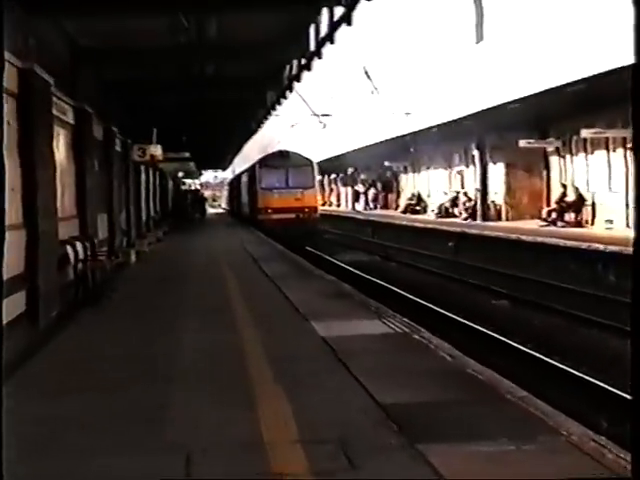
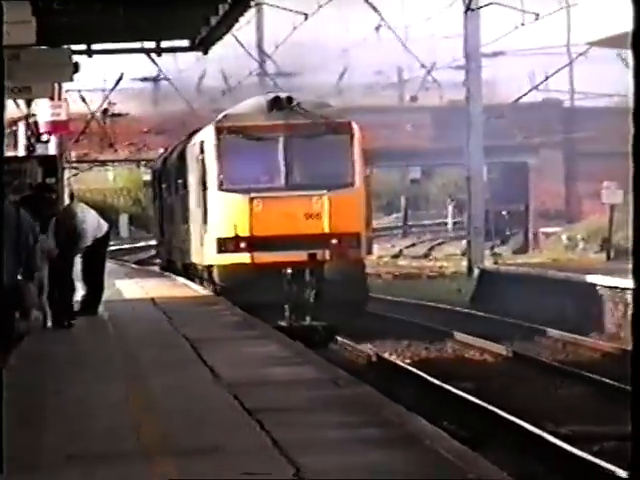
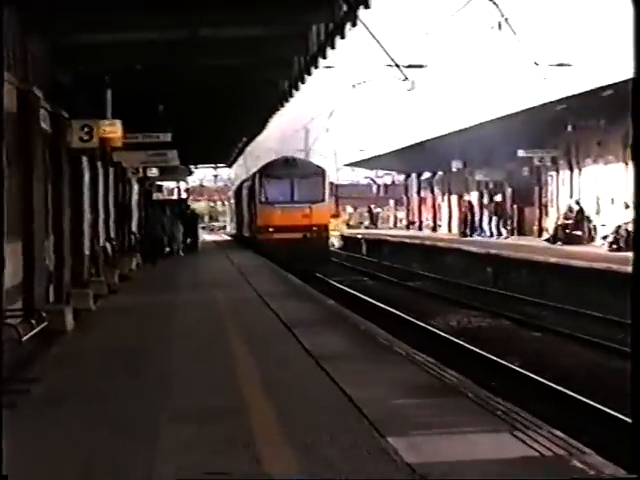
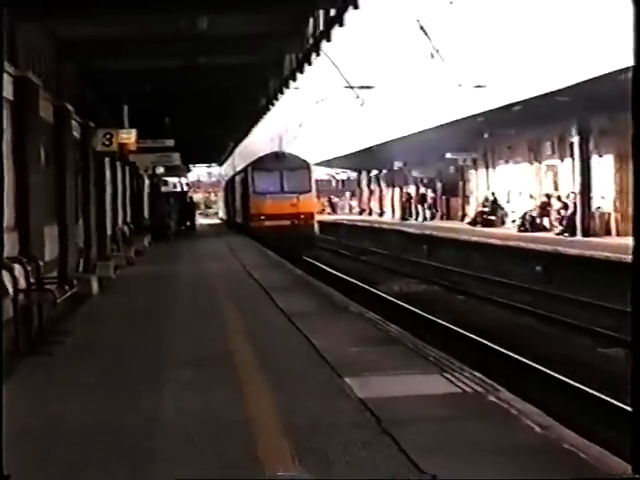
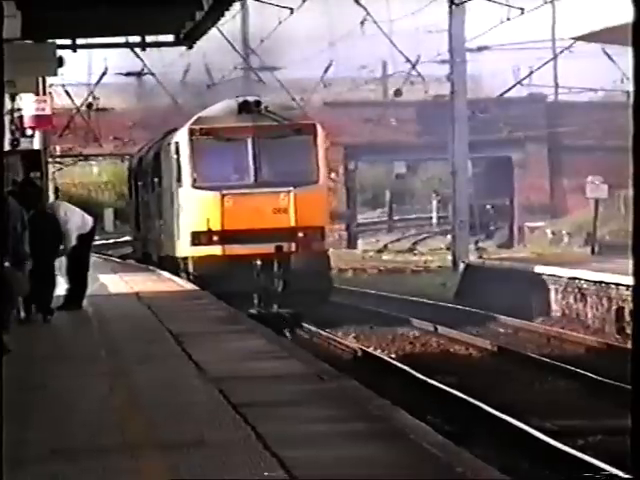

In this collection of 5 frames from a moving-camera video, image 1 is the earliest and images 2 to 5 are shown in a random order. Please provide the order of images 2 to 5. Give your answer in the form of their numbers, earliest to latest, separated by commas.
4, 3, 2, 5
